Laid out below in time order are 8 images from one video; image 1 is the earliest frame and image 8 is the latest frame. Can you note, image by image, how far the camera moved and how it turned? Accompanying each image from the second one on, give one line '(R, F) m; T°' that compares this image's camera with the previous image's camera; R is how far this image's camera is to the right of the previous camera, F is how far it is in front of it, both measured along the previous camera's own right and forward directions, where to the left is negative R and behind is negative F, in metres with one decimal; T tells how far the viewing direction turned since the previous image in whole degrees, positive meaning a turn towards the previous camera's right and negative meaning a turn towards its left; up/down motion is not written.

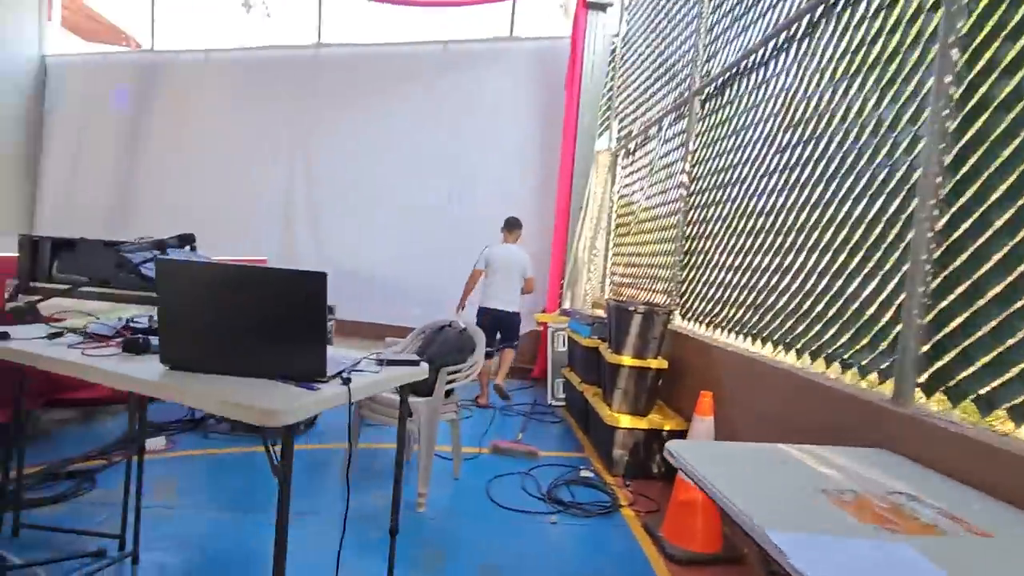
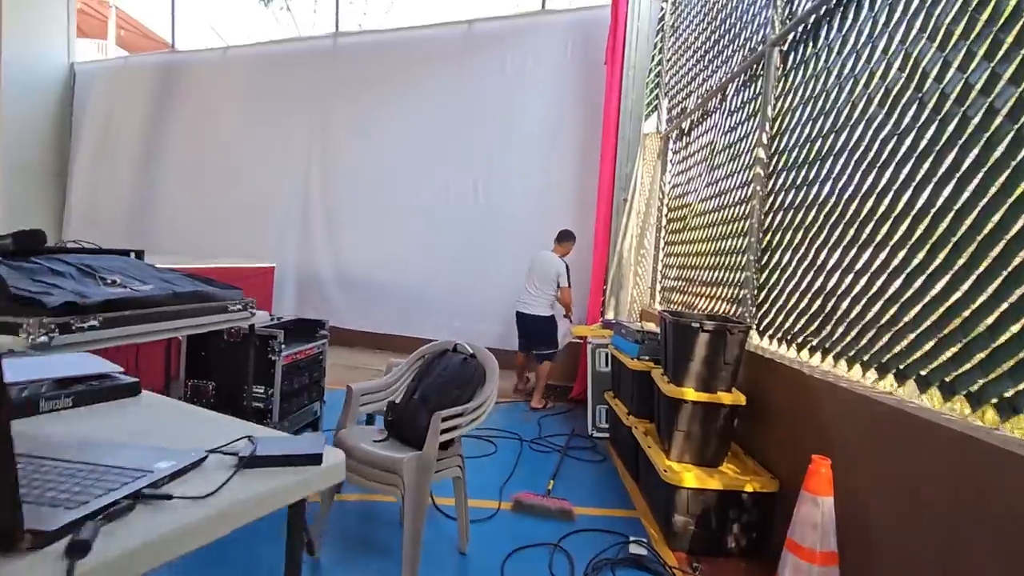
(+0.1, +0.7) m; -5°
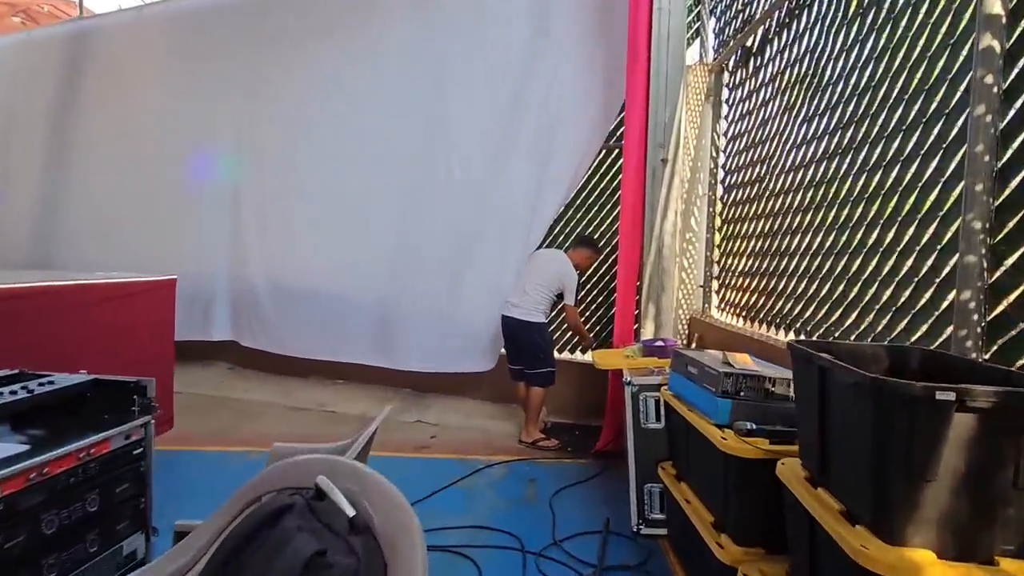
(+0.1, +1.5) m; -1°
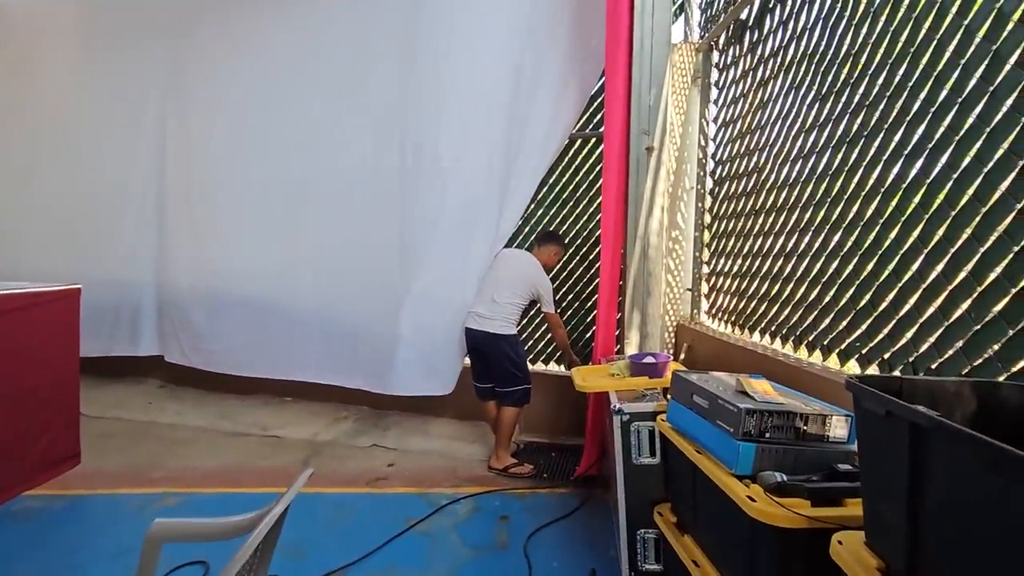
(0.0, +0.4) m; +3°
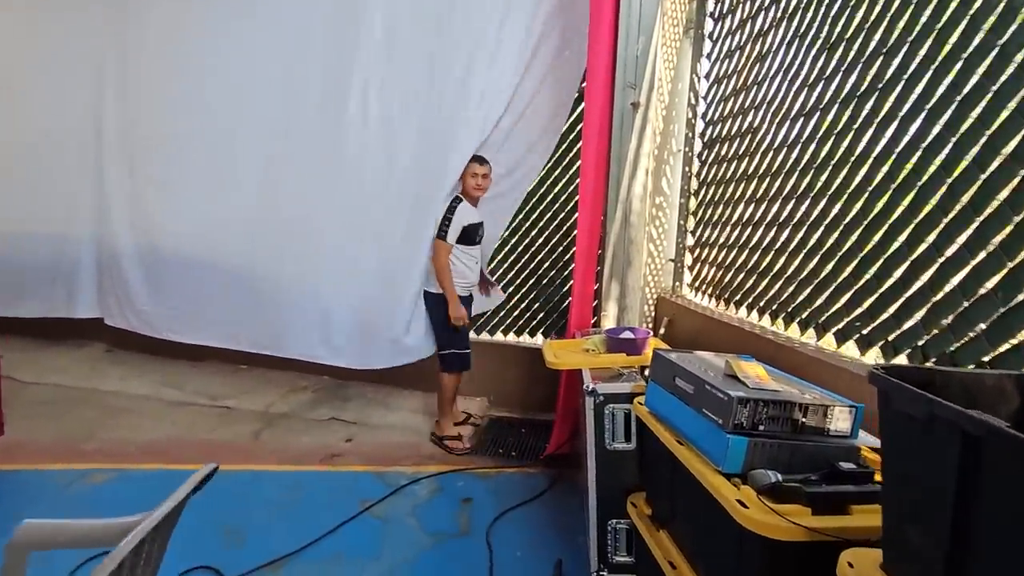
(+0.1, +0.2) m; +2°
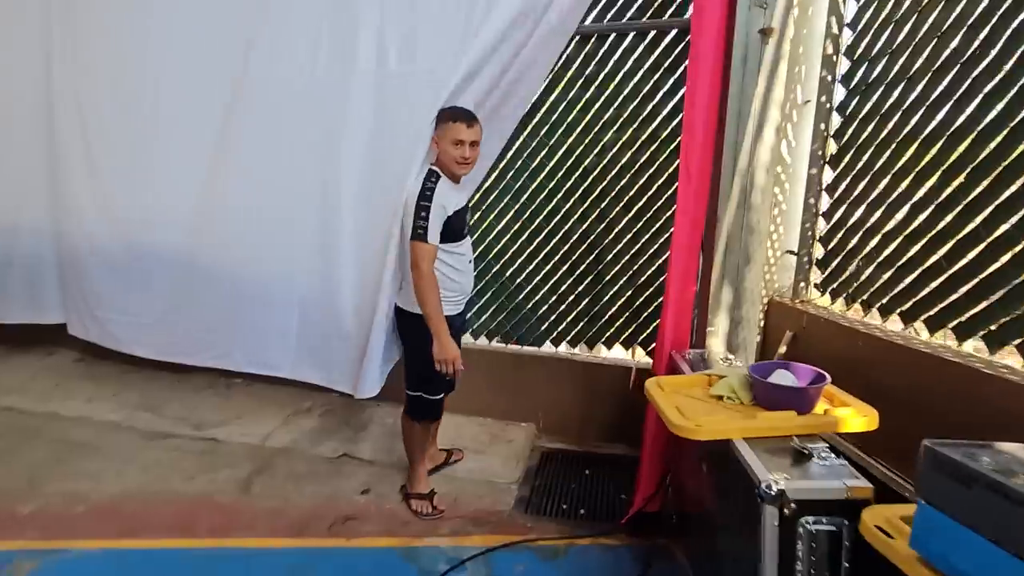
(-0.2, +0.7) m; -1°
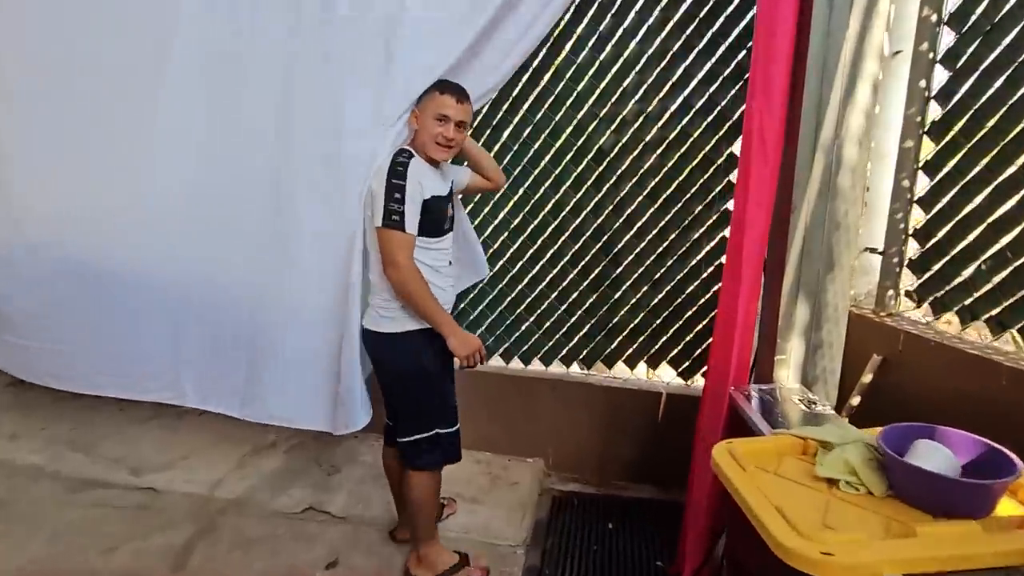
(0.0, +0.5) m; 0°
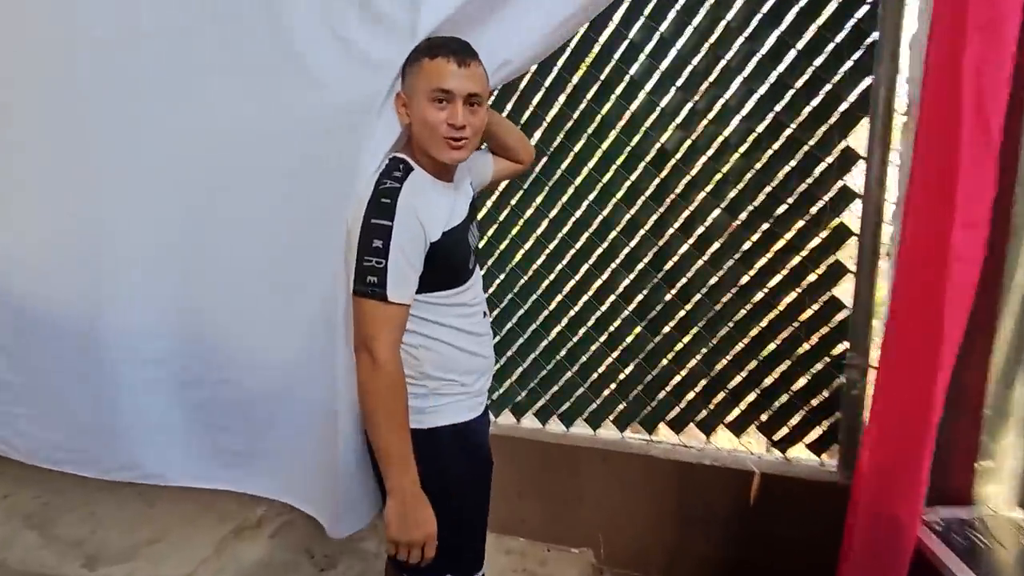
(0.0, +0.5) m; -4°
